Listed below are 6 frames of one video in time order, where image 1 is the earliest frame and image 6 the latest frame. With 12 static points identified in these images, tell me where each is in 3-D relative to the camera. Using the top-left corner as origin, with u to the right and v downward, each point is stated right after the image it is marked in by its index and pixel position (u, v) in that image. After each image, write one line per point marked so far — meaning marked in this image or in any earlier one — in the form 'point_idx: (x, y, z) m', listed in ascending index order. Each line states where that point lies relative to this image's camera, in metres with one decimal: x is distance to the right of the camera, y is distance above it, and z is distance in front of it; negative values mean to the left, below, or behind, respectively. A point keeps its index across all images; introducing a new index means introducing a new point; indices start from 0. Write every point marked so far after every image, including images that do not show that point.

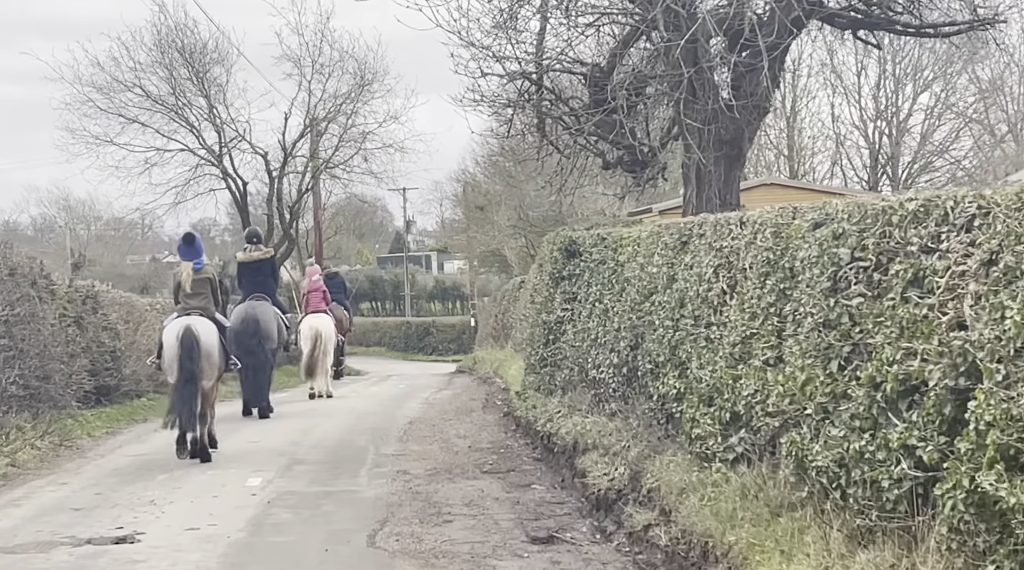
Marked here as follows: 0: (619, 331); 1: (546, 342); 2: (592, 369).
0: (+1.0, -0.4, +14.8) m
1: (+0.4, -0.7, +18.6) m
2: (+0.8, -0.8, +15.8) m
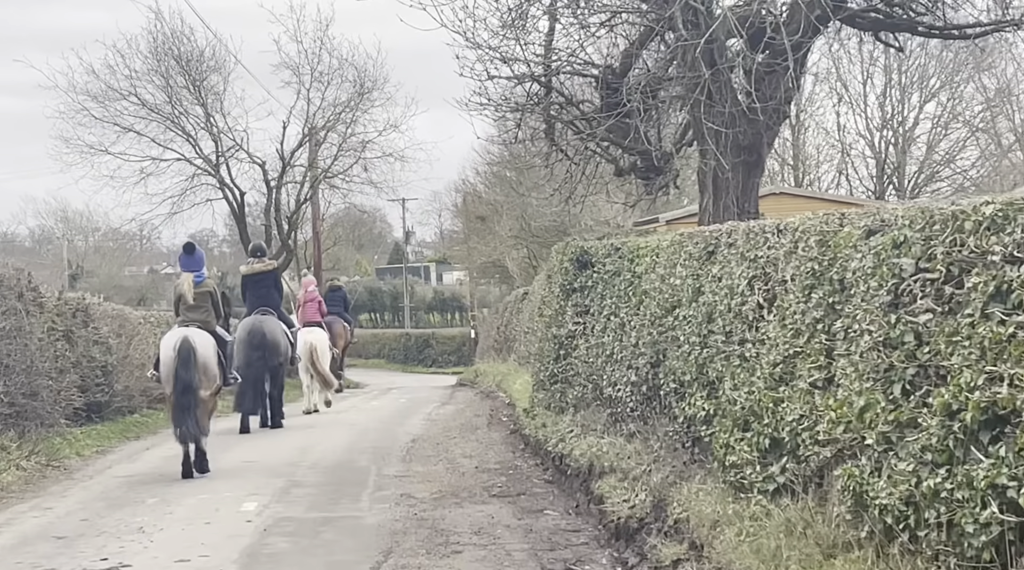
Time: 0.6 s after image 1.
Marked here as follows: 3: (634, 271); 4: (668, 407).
0: (+1.1, -0.5, +13.9) m
1: (+0.5, -0.8, +17.8) m
2: (+0.9, -1.0, +14.9) m
3: (+1.1, +0.1, +14.9) m
4: (+1.2, -0.9, +12.4) m
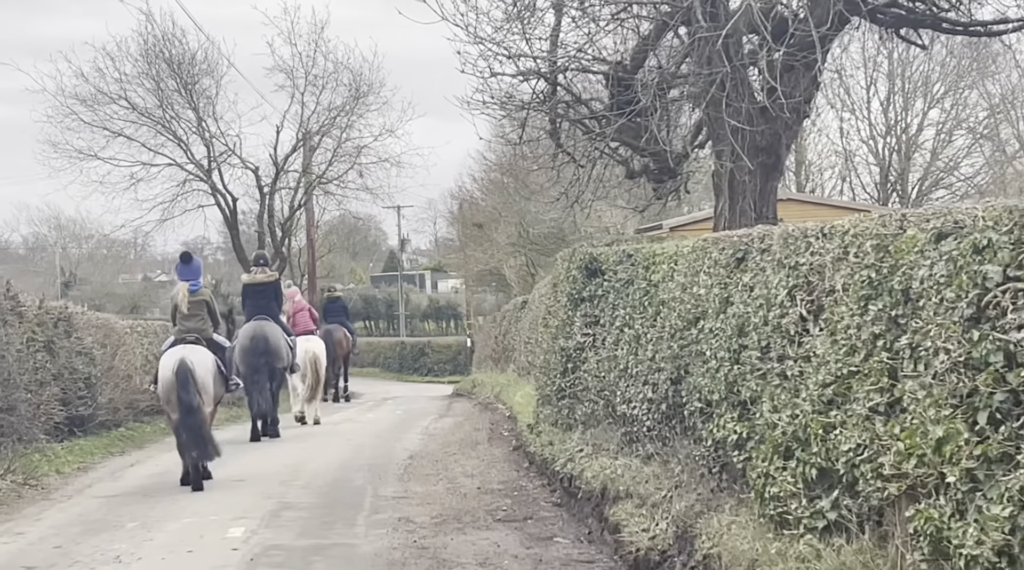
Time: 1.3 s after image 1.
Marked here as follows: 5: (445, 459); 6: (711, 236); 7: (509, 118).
0: (+1.2, -0.6, +12.8) m
1: (+0.5, -0.9, +16.7) m
2: (+1.0, -1.0, +13.9) m
3: (+1.2, +0.1, +13.9) m
4: (+1.3, -1.0, +11.3) m
5: (-0.8, -2.1, +19.6) m
6: (+1.5, +0.4, +11.9) m
7: (0.0, +1.9, +18.4) m
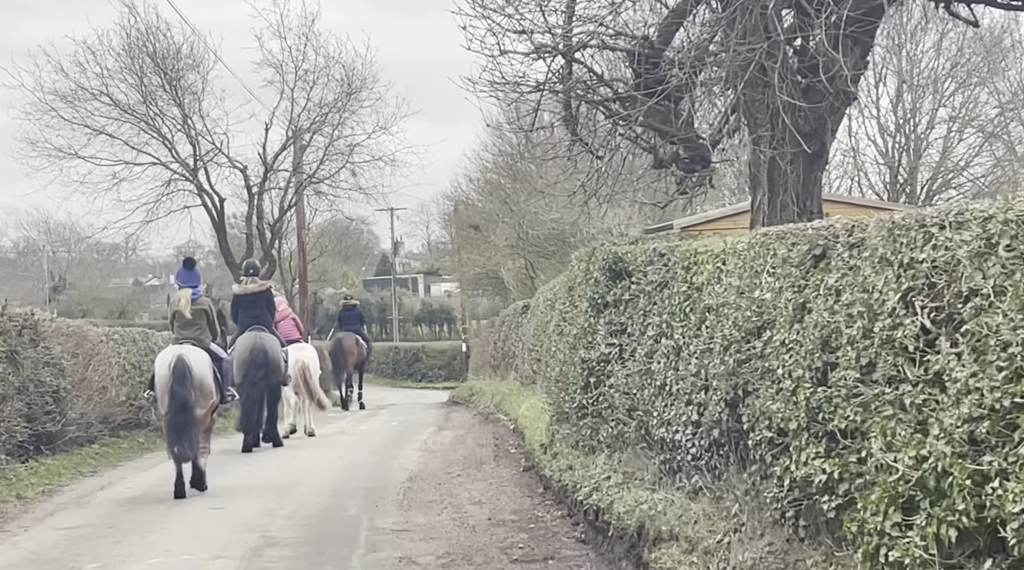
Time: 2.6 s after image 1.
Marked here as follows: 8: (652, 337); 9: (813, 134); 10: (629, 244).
0: (+1.3, -0.6, +10.9) m
1: (+0.7, -0.9, +14.8) m
2: (+1.1, -1.1, +11.9) m
3: (+1.3, 0.0, +12.0) m
4: (+1.4, -1.0, +9.4) m
5: (-0.7, -2.2, +17.7) m
6: (+1.6, +0.3, +10.0) m
7: (+0.1, +1.9, +16.5) m
8: (+1.1, -0.4, +12.7) m
9: (+2.9, +1.5, +15.6) m
10: (+1.1, +0.4, +14.5) m
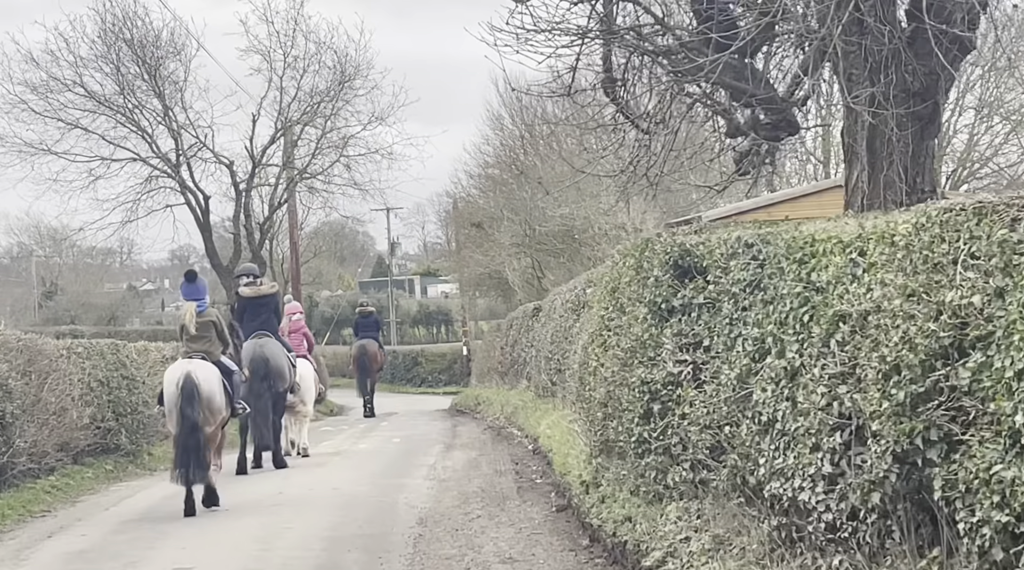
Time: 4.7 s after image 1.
0: (+1.6, -0.6, +7.7) m
1: (+1.0, -0.9, +11.6) m
2: (+1.4, -1.1, +8.8) m
3: (+1.6, 0.0, +8.8) m
4: (+1.7, -1.0, +6.2) m
5: (-0.4, -2.2, +14.5) m
6: (+1.9, +0.4, +6.8) m
7: (+0.3, +1.9, +13.3) m
8: (+1.4, -0.4, +9.5) m
9: (+3.2, +1.5, +12.4) m
10: (+1.4, +0.4, +11.3) m
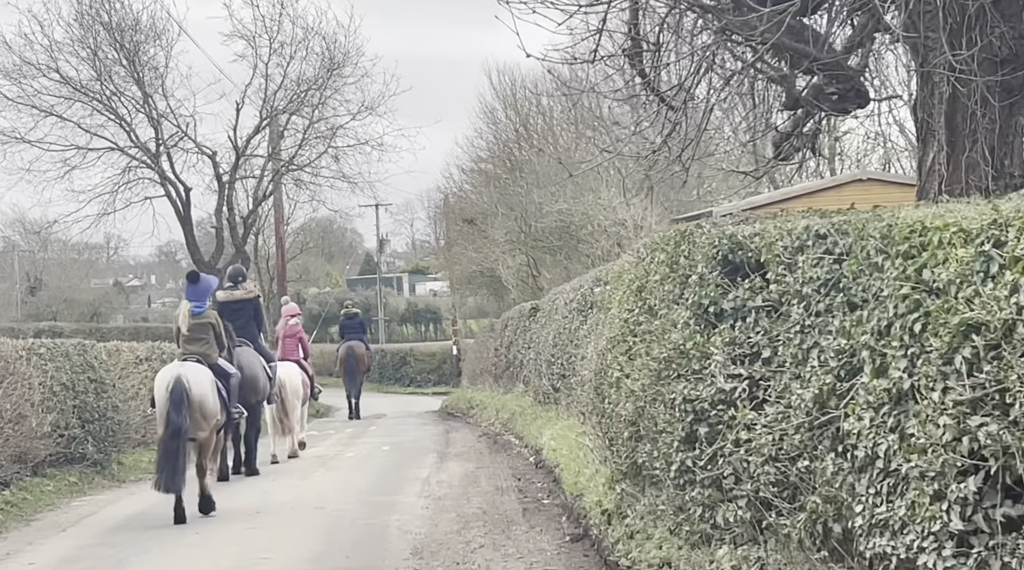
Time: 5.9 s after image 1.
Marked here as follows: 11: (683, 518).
0: (+1.7, -0.6, +5.9) m
1: (+1.1, -0.9, +9.8) m
2: (+1.5, -1.1, +6.9) m
3: (+1.8, 0.0, +6.9) m
4: (+1.9, -1.0, +4.4) m
5: (-0.3, -2.2, +12.6) m
6: (+2.1, +0.4, +4.9) m
7: (+0.5, +1.9, +11.5) m
8: (+1.5, -0.4, +7.7) m
9: (+3.3, +1.5, +10.6) m
10: (+1.5, +0.4, +9.5) m
11: (+1.1, -1.4, +9.9) m
